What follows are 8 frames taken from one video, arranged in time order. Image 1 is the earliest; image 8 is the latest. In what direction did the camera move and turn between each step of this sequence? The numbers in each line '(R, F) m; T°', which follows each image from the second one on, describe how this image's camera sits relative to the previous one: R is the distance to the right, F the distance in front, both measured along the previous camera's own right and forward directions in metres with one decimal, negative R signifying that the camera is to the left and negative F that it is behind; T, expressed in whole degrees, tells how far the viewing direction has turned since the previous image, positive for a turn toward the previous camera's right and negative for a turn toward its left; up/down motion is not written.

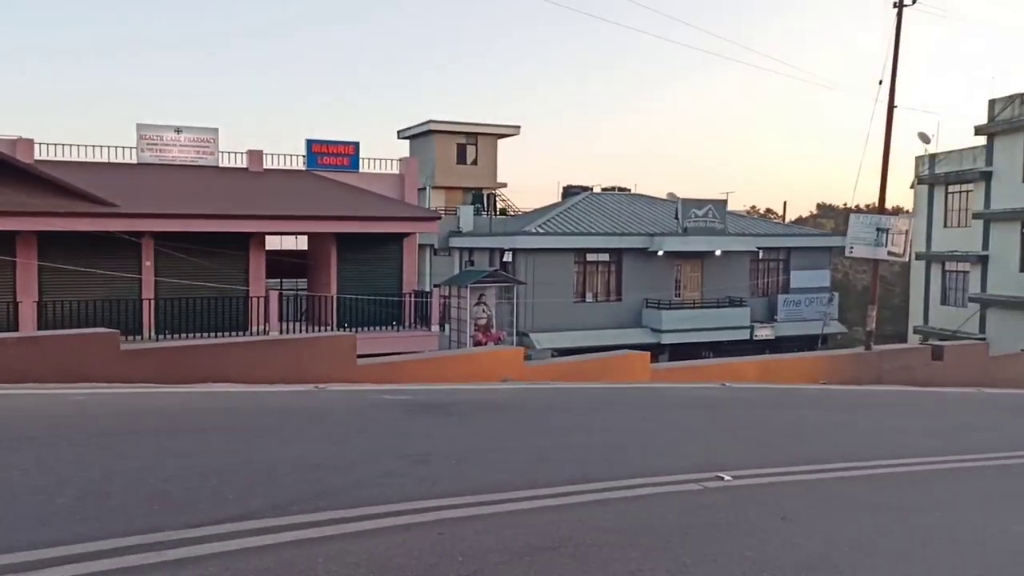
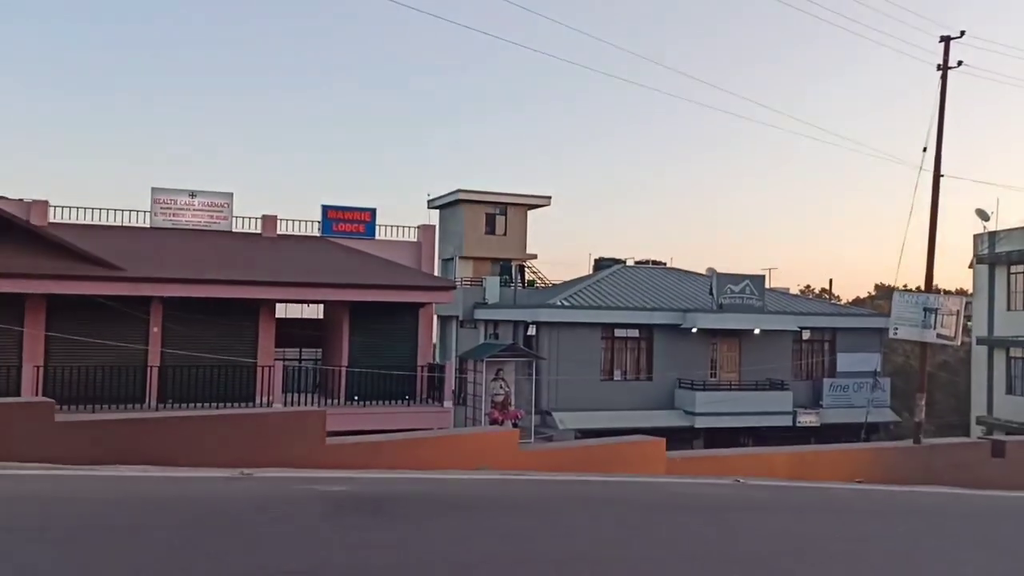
(+0.7, +1.1) m; -3°
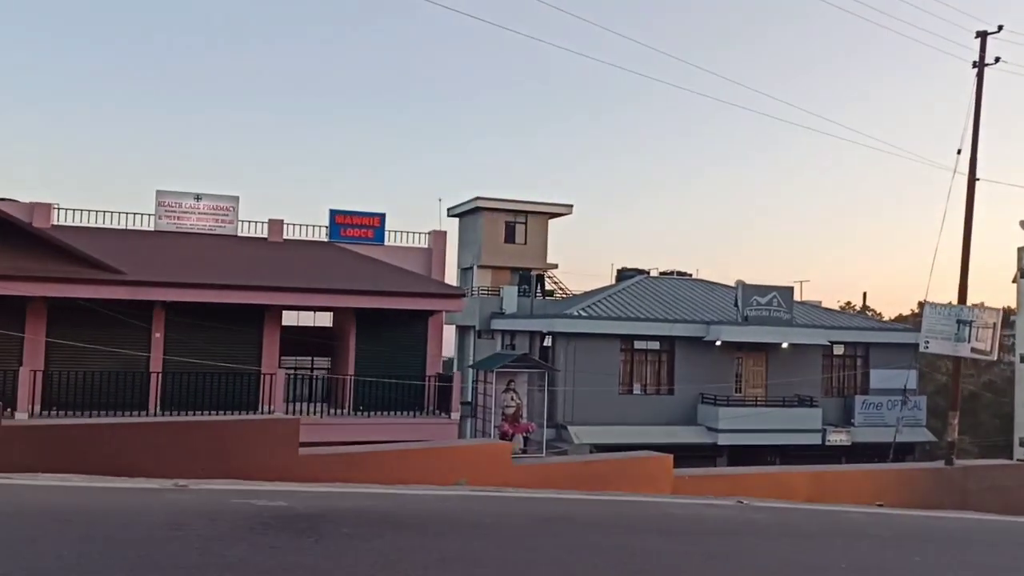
(+0.5, +0.7) m; -2°
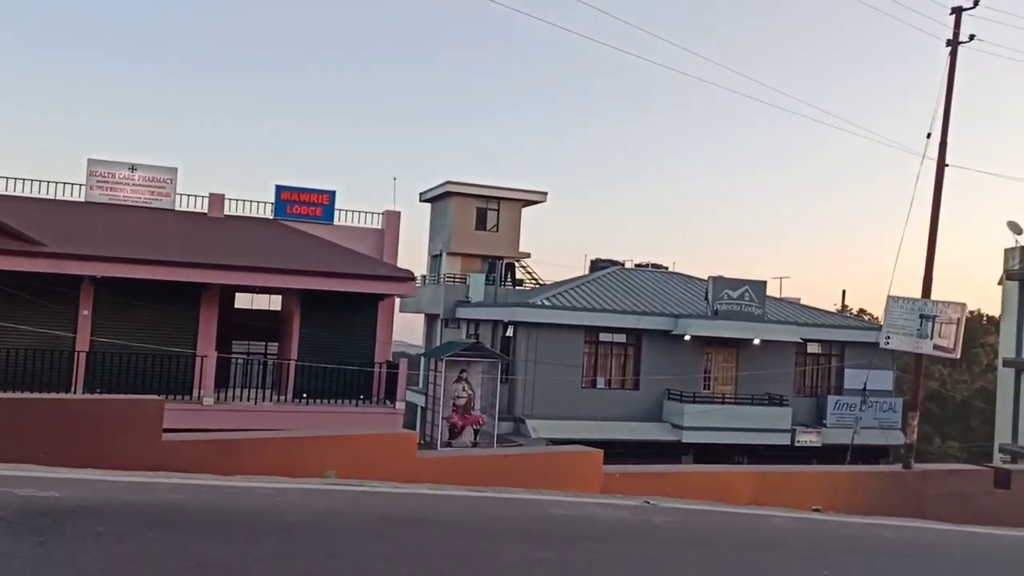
(+1.0, +0.9) m; 0°
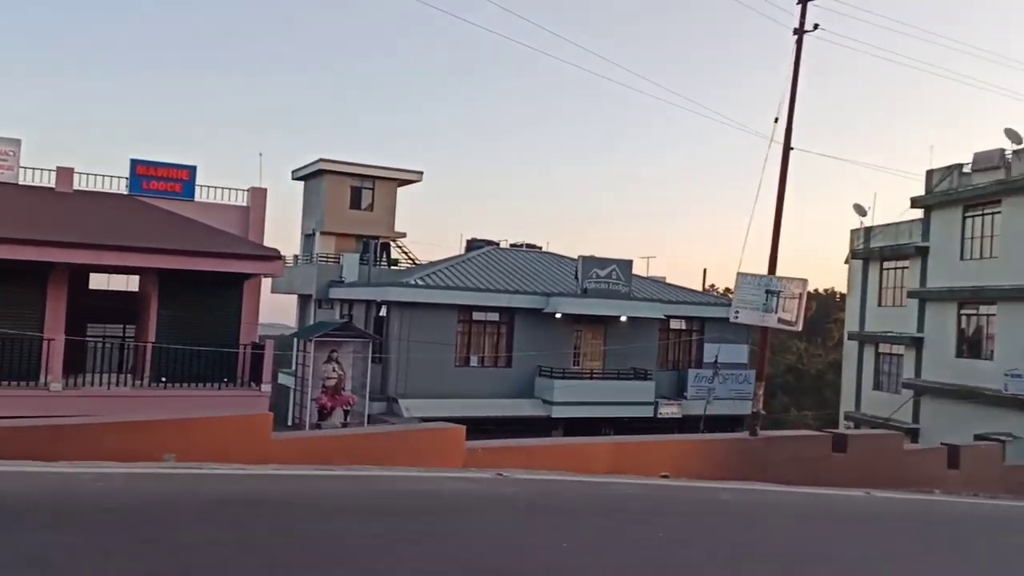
(+0.3, -0.2) m; +7°
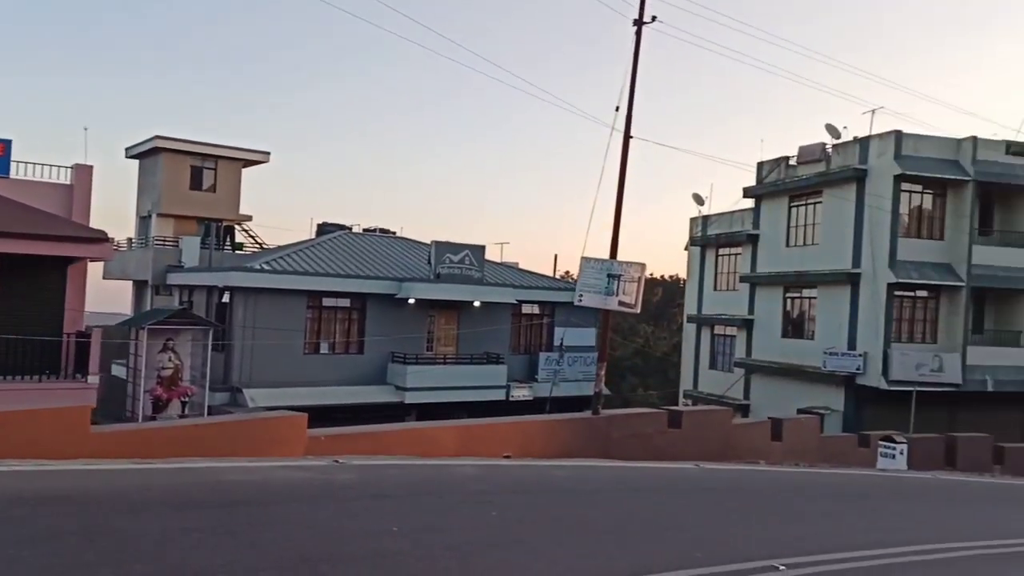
(+0.2, 0.0) m; +9°
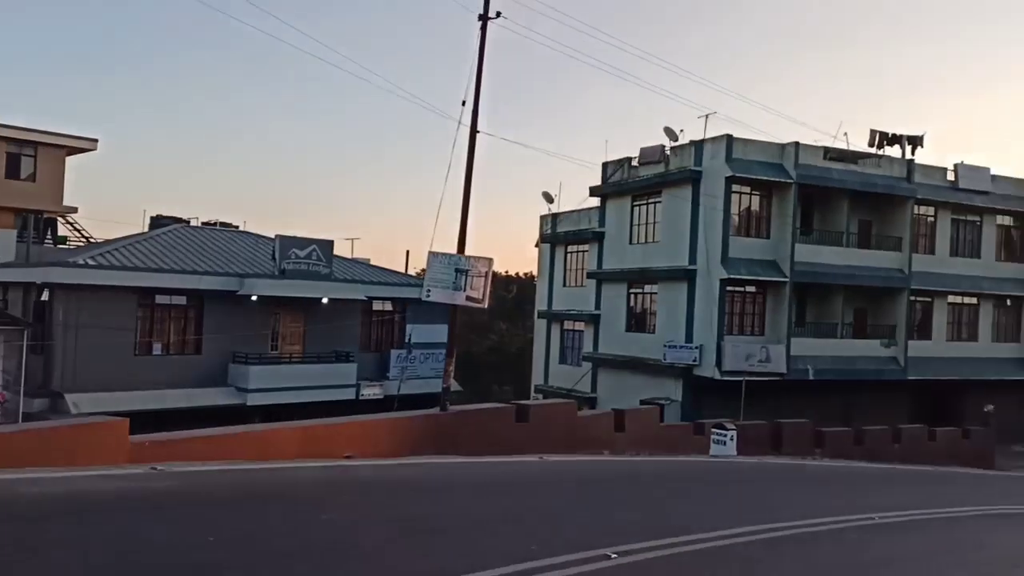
(+0.2, +0.2) m; +9°
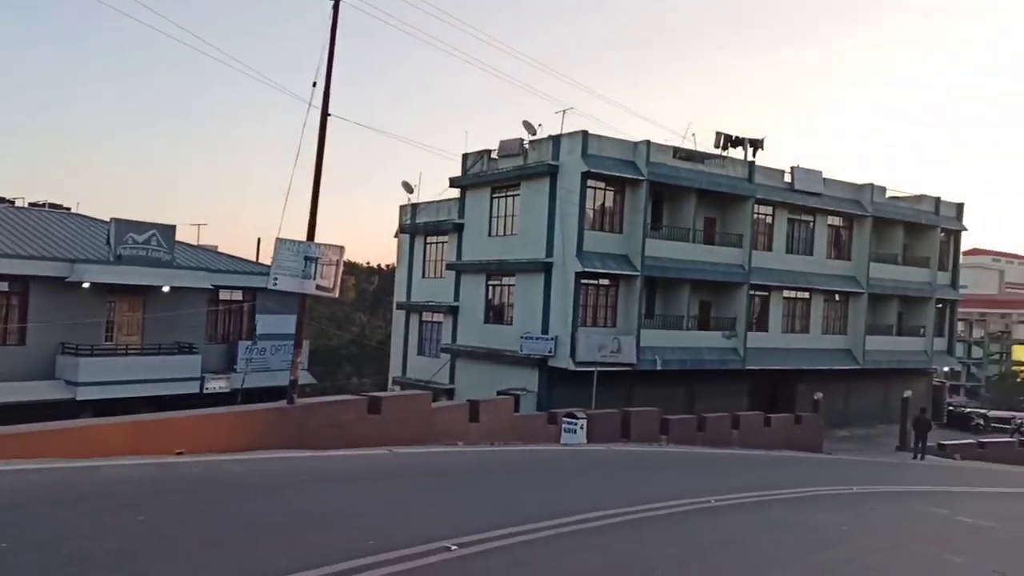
(+0.1, +0.2) m; +9°
